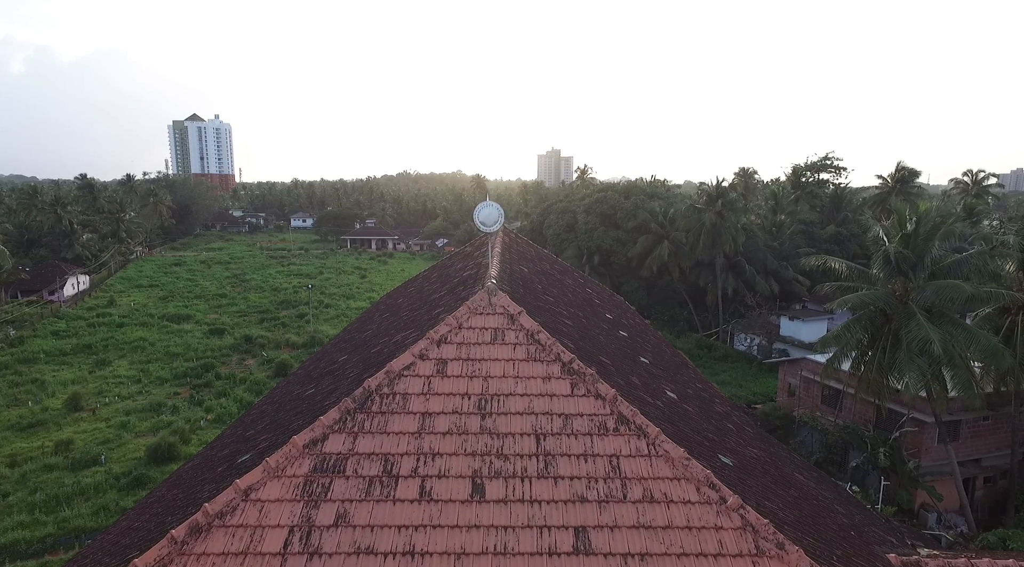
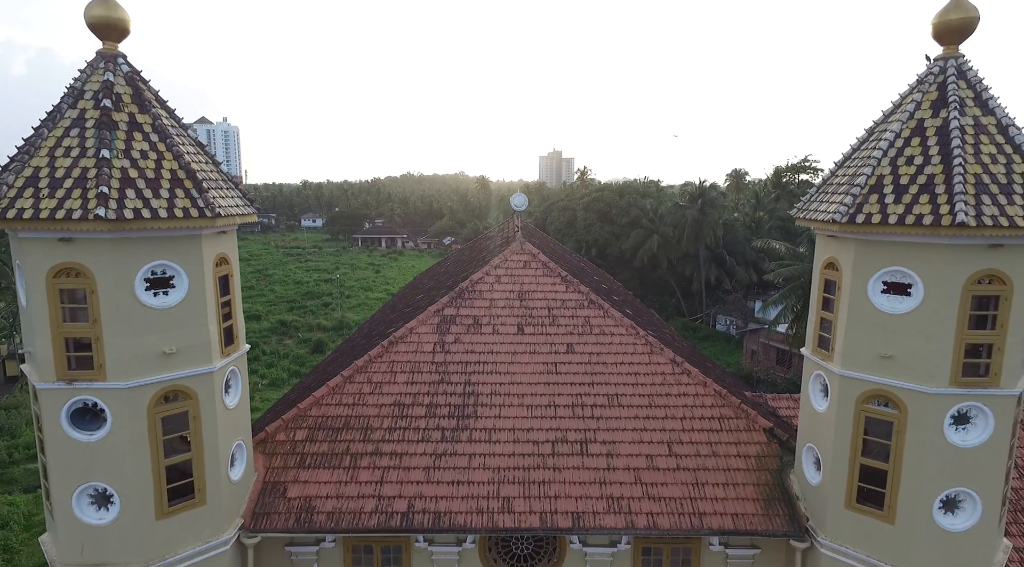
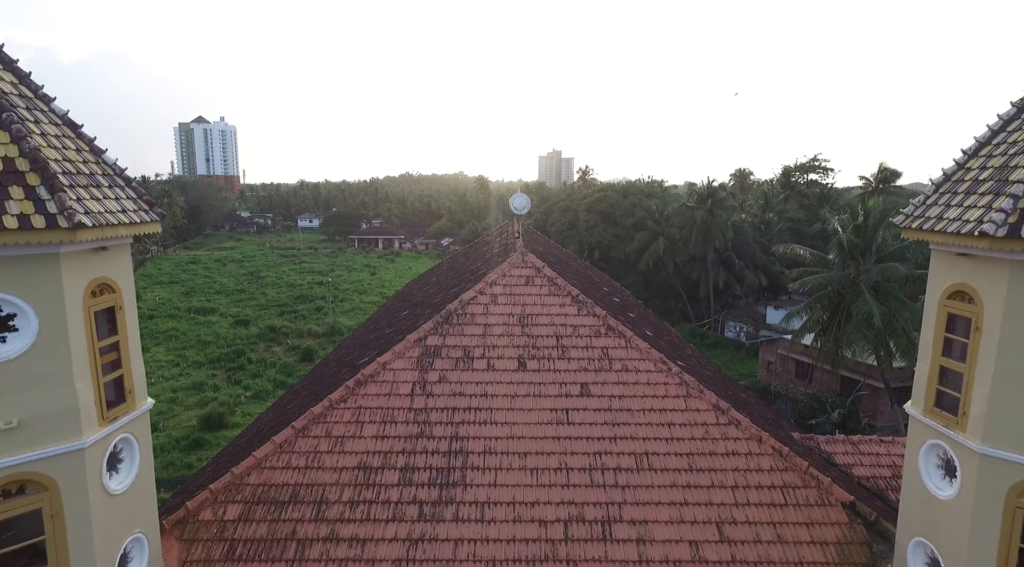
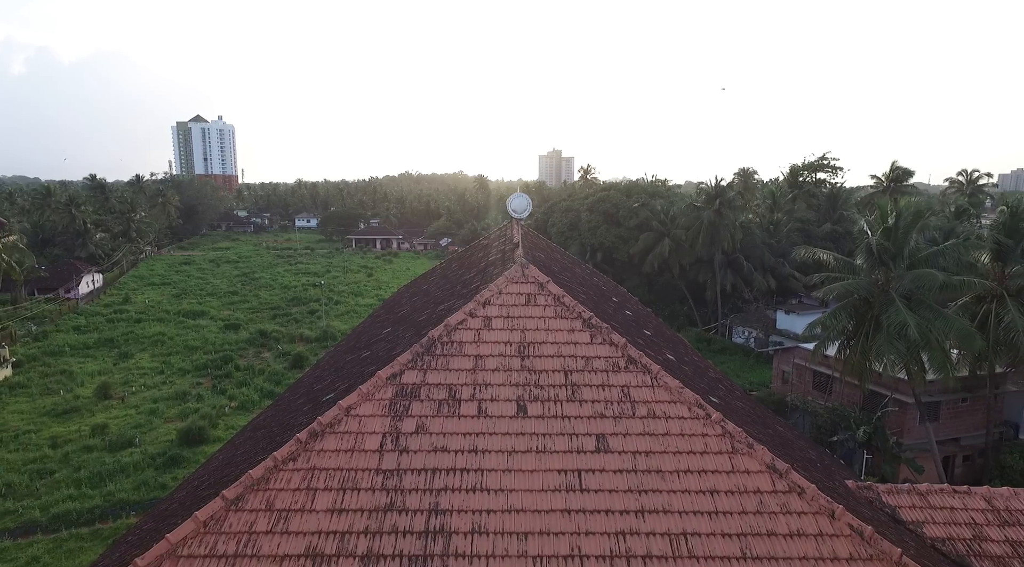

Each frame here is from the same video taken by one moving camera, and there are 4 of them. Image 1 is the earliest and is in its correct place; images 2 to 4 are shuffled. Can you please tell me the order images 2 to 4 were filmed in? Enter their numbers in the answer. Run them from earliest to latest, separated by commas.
4, 3, 2
